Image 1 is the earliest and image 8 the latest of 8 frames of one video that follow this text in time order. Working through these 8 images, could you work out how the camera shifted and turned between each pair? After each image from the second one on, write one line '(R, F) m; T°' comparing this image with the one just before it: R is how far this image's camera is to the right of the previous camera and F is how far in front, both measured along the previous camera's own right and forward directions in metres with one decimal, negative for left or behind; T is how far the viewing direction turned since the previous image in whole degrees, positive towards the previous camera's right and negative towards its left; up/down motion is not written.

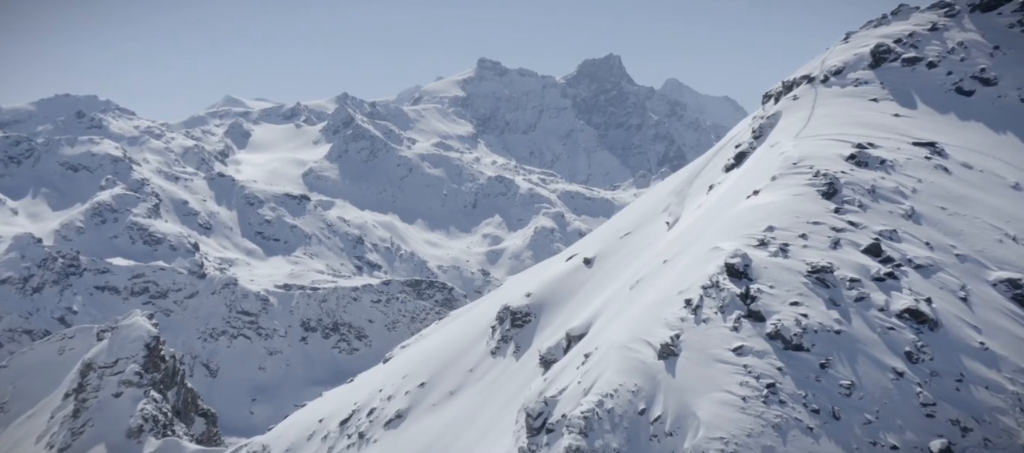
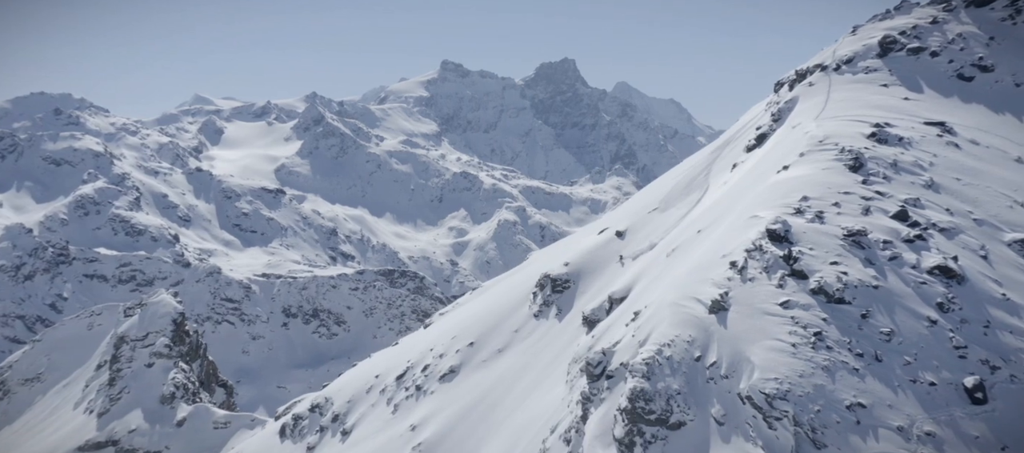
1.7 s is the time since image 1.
(-10.0, -5.6) m; +4°
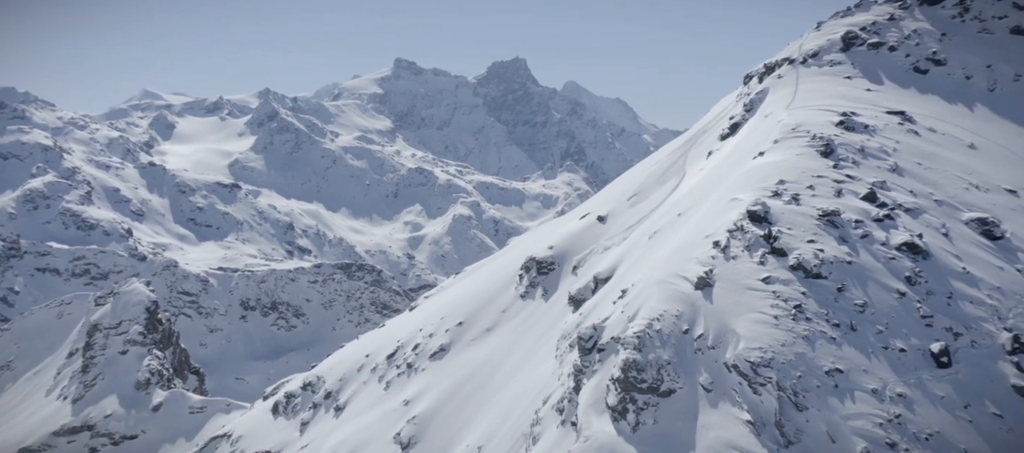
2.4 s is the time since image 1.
(-4.7, -3.5) m; +4°
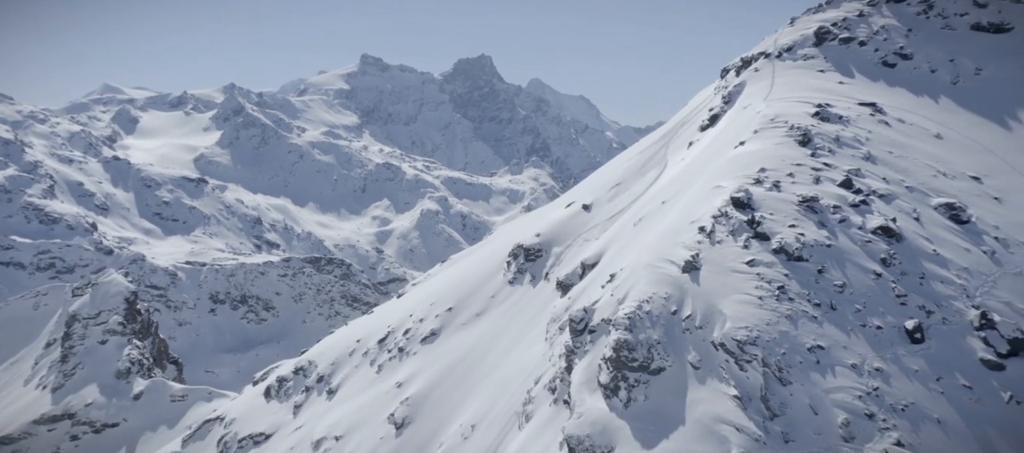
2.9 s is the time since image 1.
(-3.2, -2.6) m; +3°
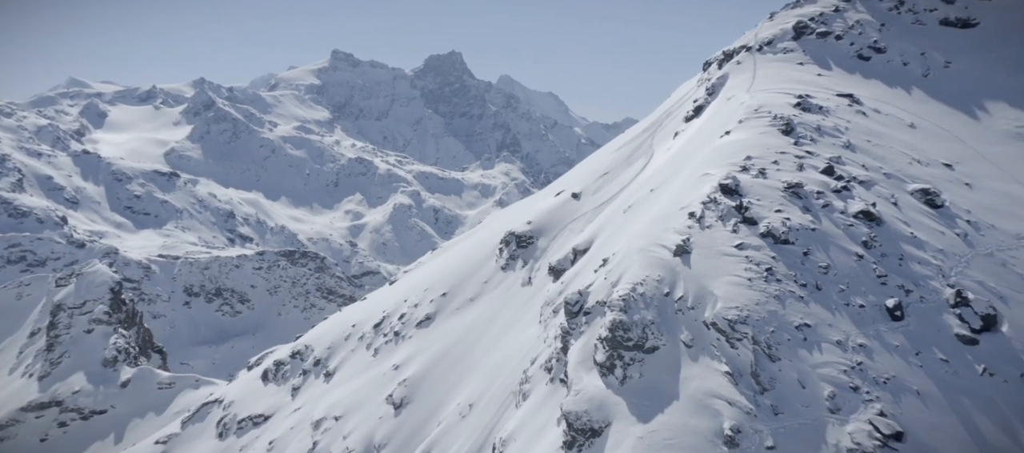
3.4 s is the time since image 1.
(-3.4, -2.8) m; +2°
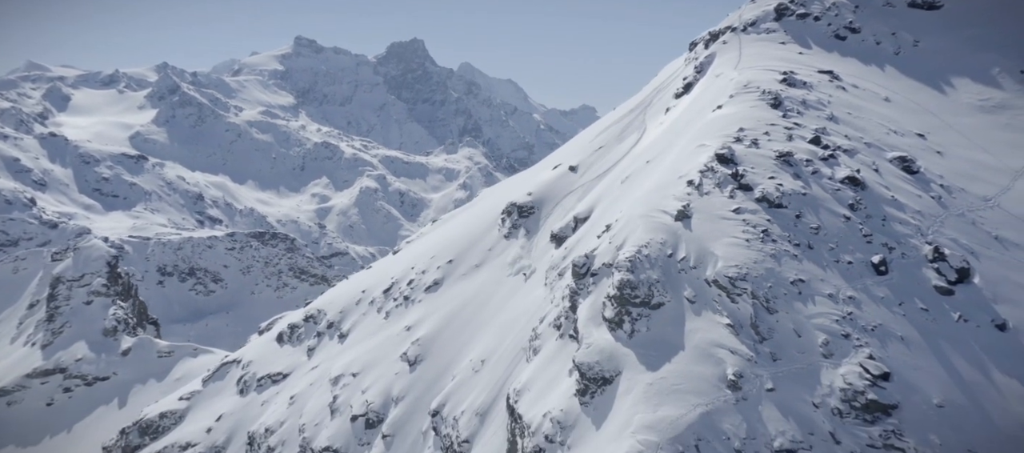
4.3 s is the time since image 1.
(-7.1, -6.0) m; +4°
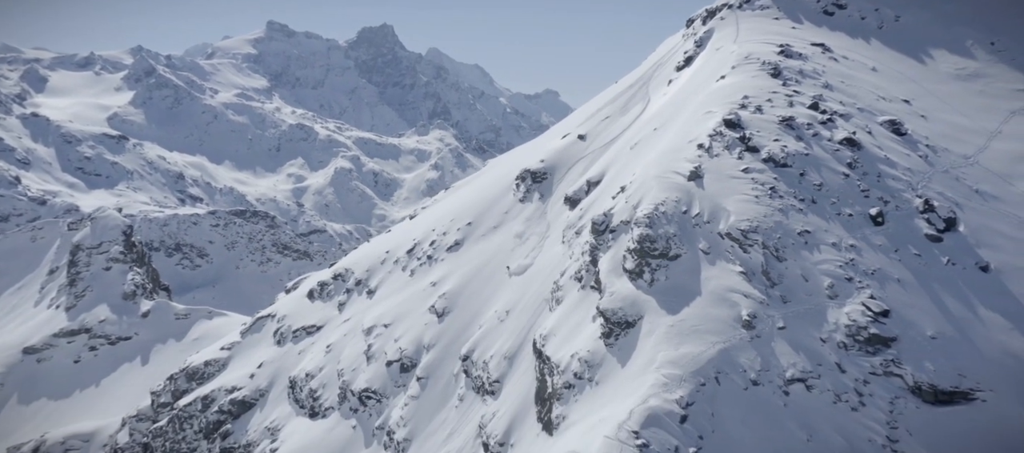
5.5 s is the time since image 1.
(-8.9, -7.7) m; +3°
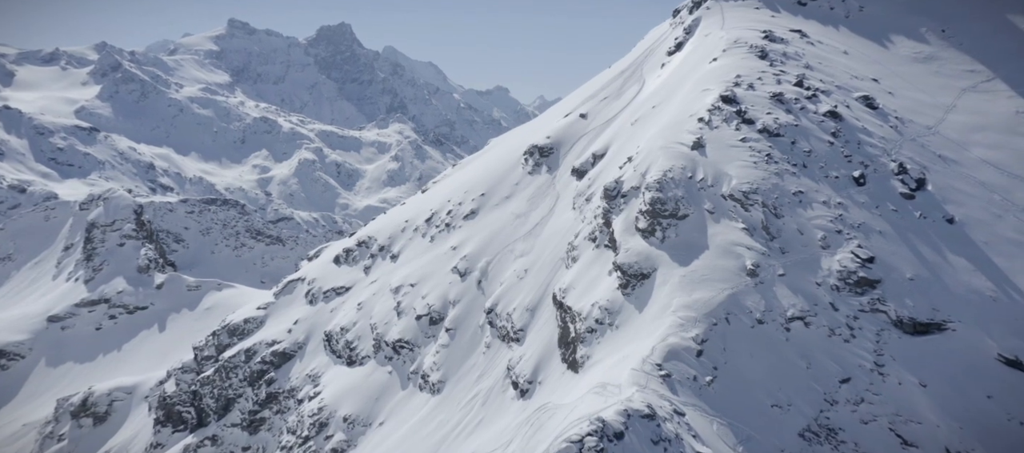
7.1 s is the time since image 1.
(-11.9, -10.6) m; +5°
